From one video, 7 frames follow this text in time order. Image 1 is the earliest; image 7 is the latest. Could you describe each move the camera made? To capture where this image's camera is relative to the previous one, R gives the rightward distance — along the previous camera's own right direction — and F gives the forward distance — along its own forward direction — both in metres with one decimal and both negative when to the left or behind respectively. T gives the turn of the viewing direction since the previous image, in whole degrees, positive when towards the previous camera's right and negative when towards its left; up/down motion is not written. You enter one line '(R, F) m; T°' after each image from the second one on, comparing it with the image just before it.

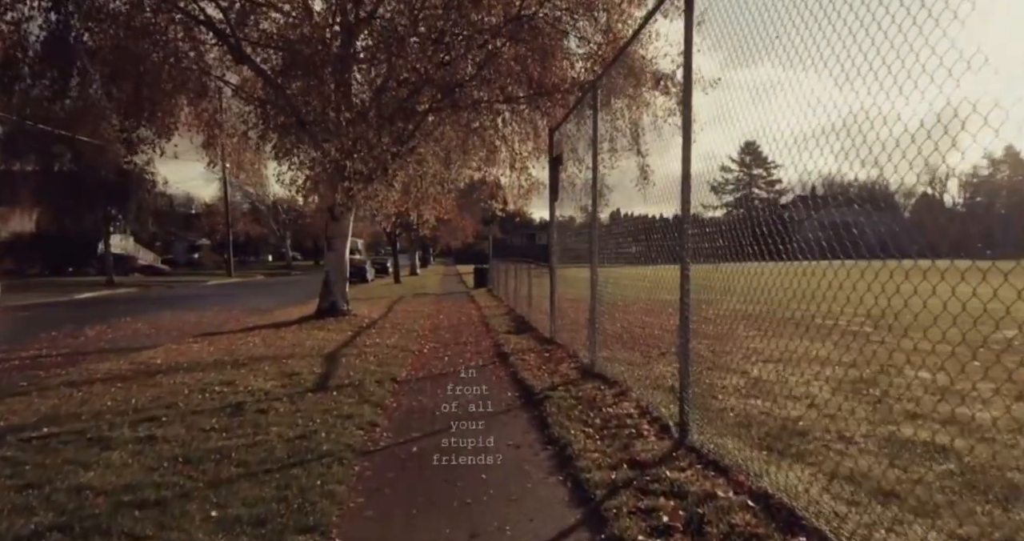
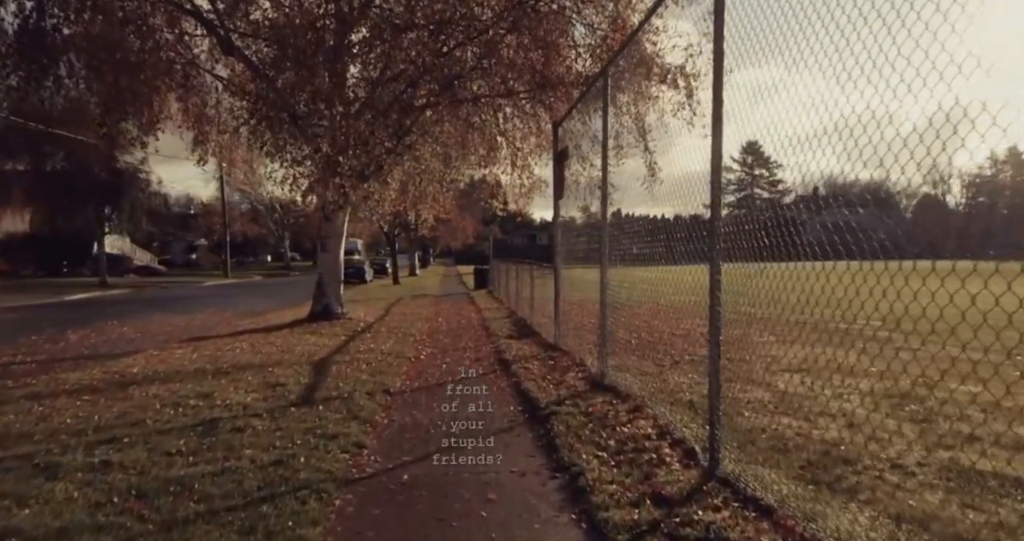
(0.0, +0.6) m; 0°
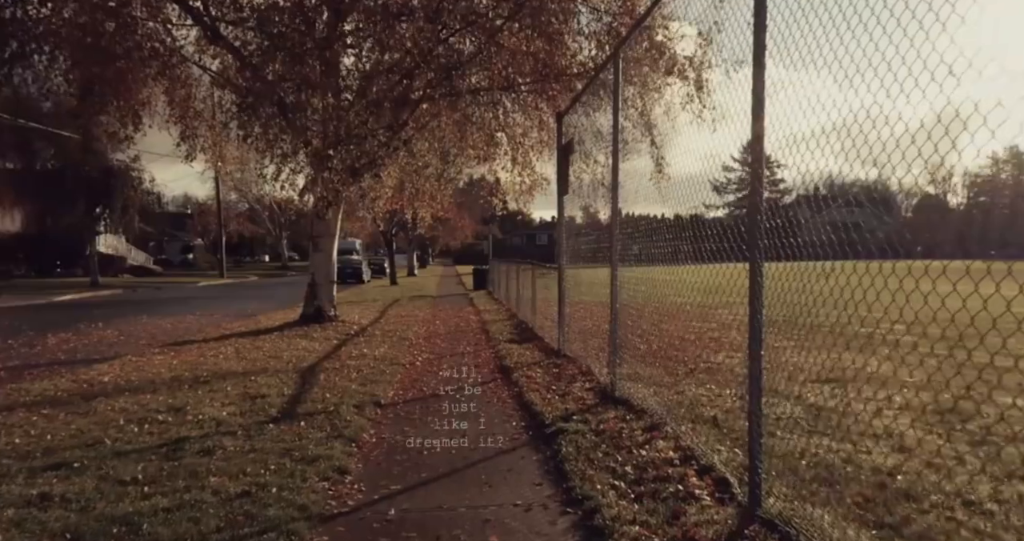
(0.0, +0.6) m; 0°
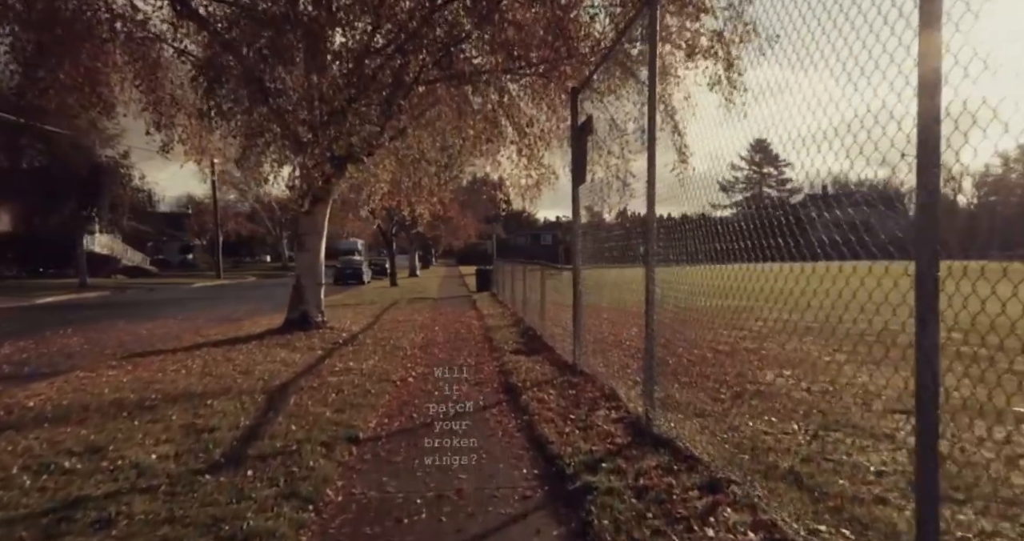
(0.0, +1.3) m; 0°
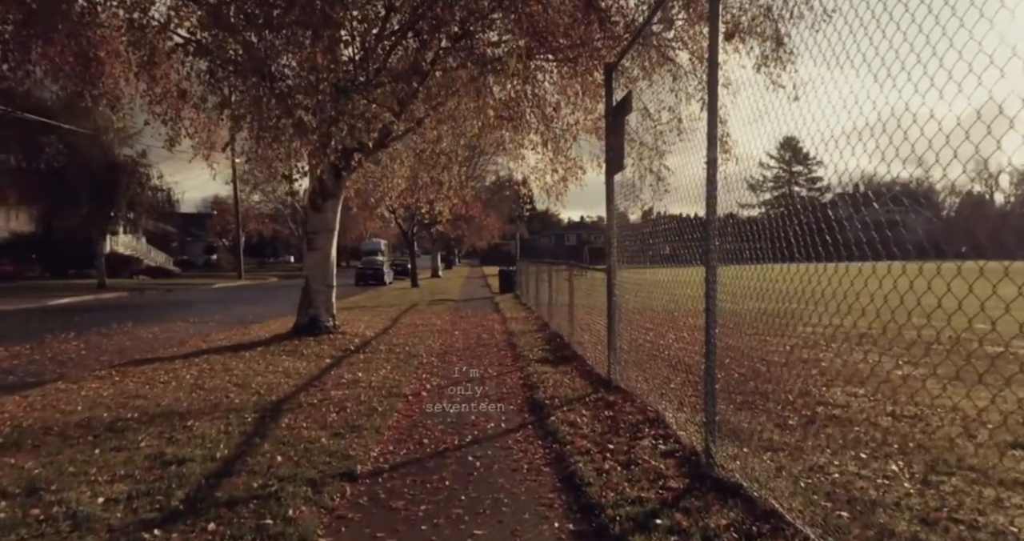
(0.0, +0.9) m; -2°
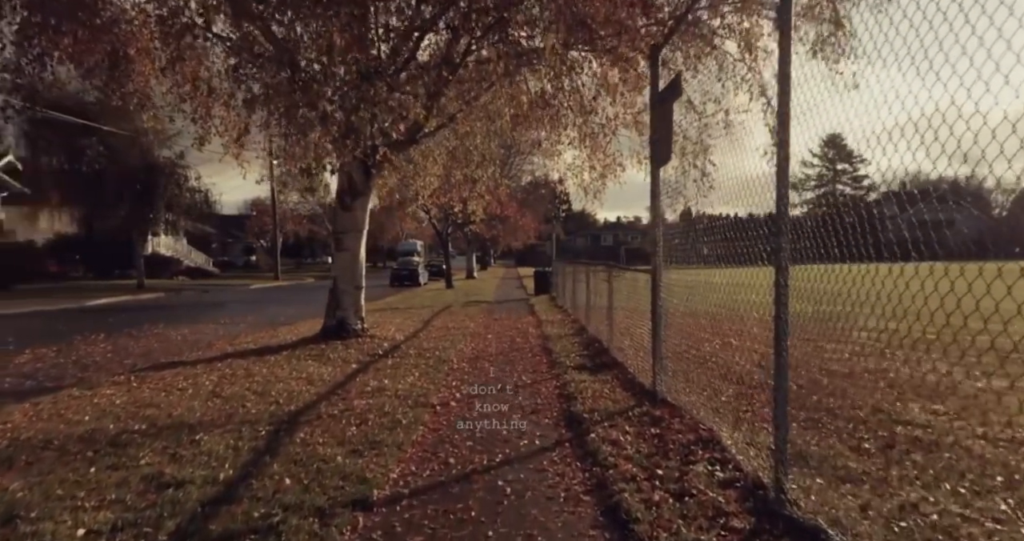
(0.0, +0.5) m; -3°
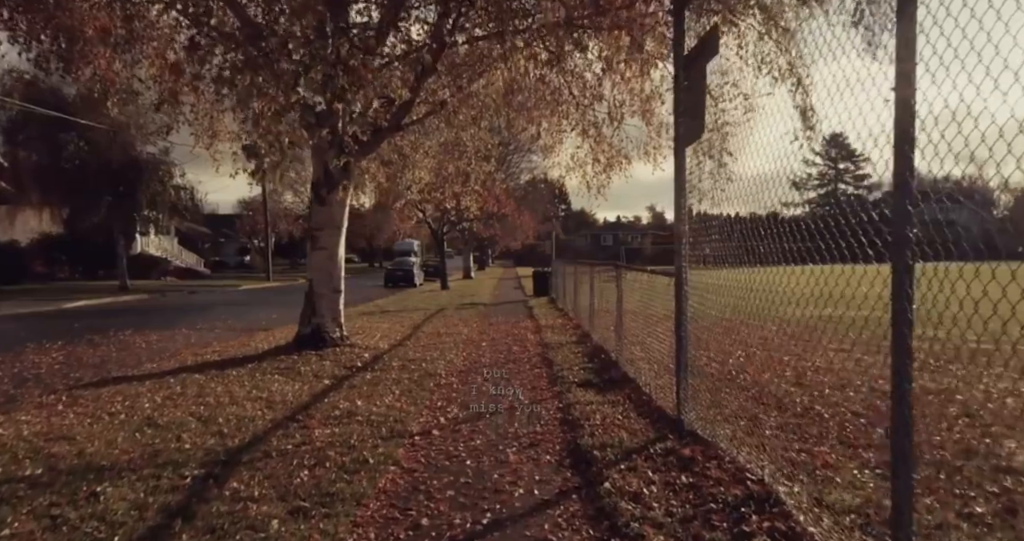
(0.0, +1.1) m; 0°
